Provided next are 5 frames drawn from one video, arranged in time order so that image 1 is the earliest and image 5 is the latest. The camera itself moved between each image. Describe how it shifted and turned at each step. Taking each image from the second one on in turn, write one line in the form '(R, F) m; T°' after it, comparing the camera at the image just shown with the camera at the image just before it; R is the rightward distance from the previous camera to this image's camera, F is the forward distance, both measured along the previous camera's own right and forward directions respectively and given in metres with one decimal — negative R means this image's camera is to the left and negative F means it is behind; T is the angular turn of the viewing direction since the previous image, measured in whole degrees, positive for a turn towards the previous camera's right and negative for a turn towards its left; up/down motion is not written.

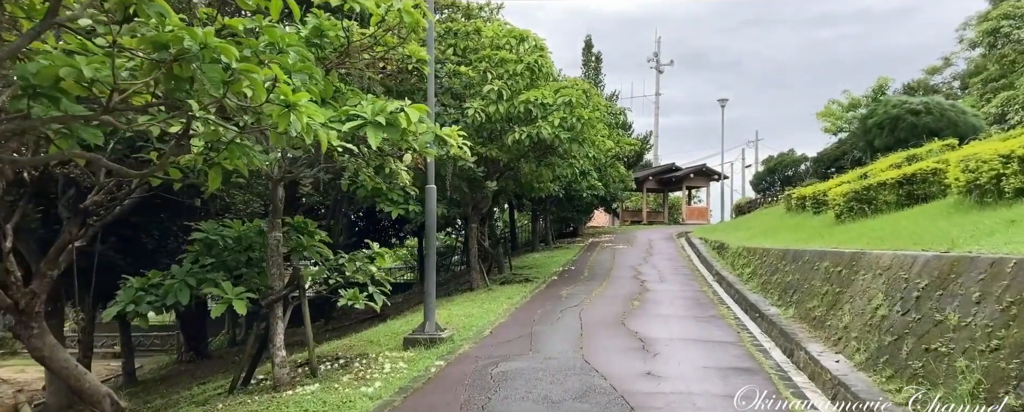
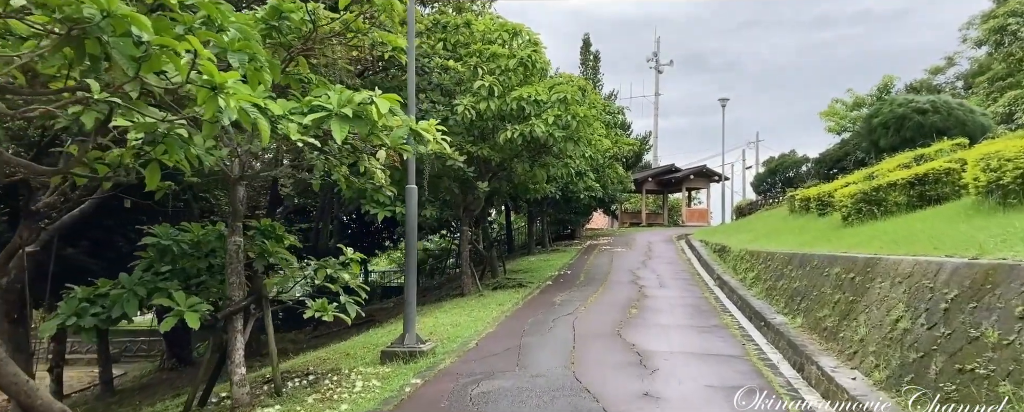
(+0.1, +0.6) m; 0°
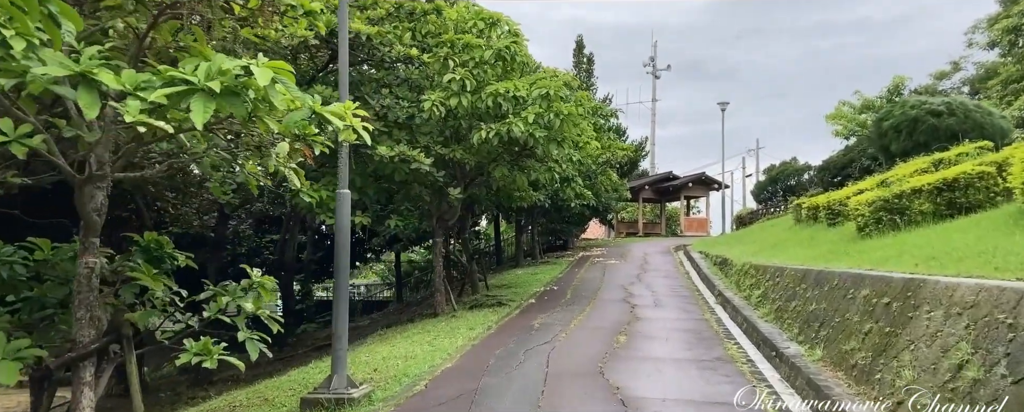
(+0.3, +1.3) m; 0°
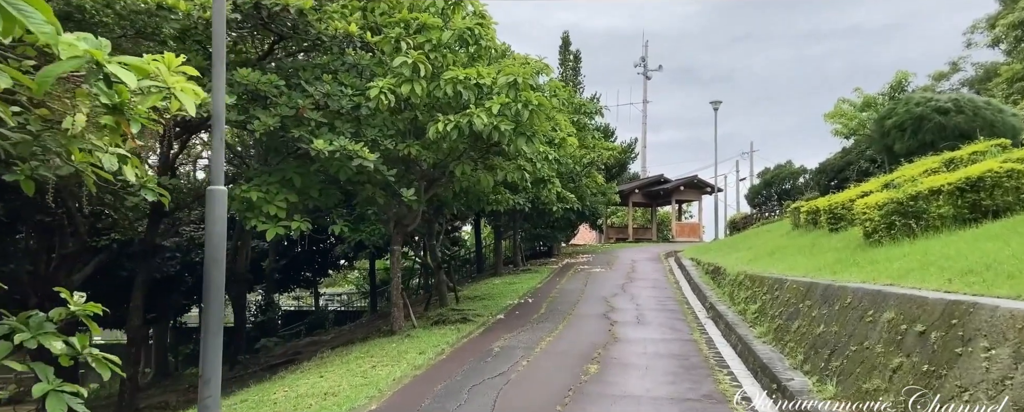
(+0.4, +1.3) m; 0°
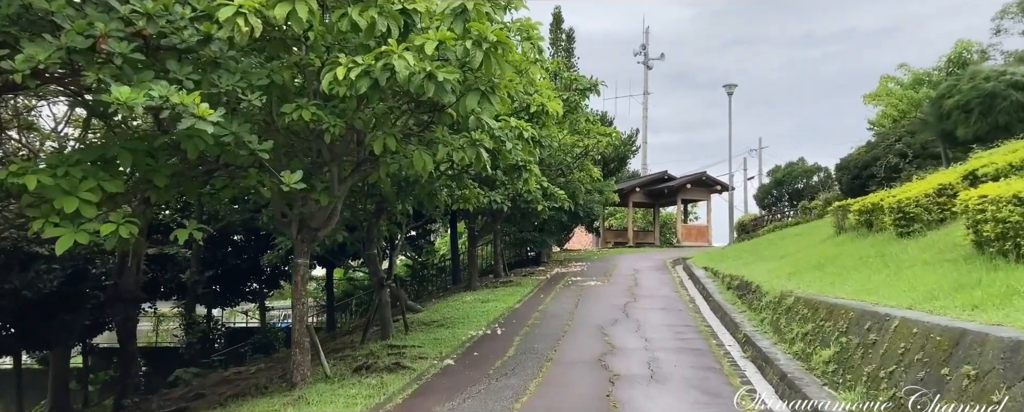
(+0.4, +3.4) m; 0°
